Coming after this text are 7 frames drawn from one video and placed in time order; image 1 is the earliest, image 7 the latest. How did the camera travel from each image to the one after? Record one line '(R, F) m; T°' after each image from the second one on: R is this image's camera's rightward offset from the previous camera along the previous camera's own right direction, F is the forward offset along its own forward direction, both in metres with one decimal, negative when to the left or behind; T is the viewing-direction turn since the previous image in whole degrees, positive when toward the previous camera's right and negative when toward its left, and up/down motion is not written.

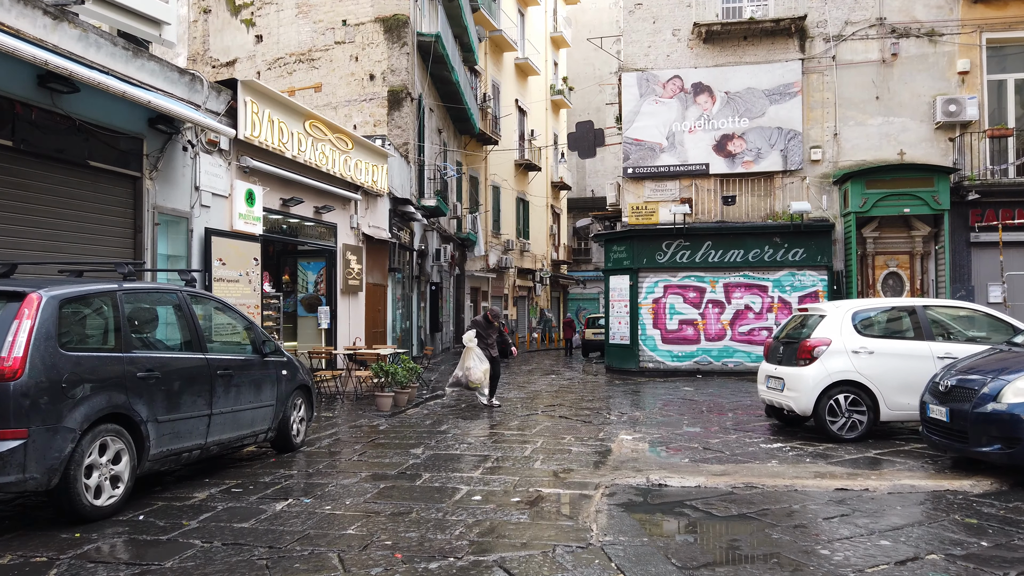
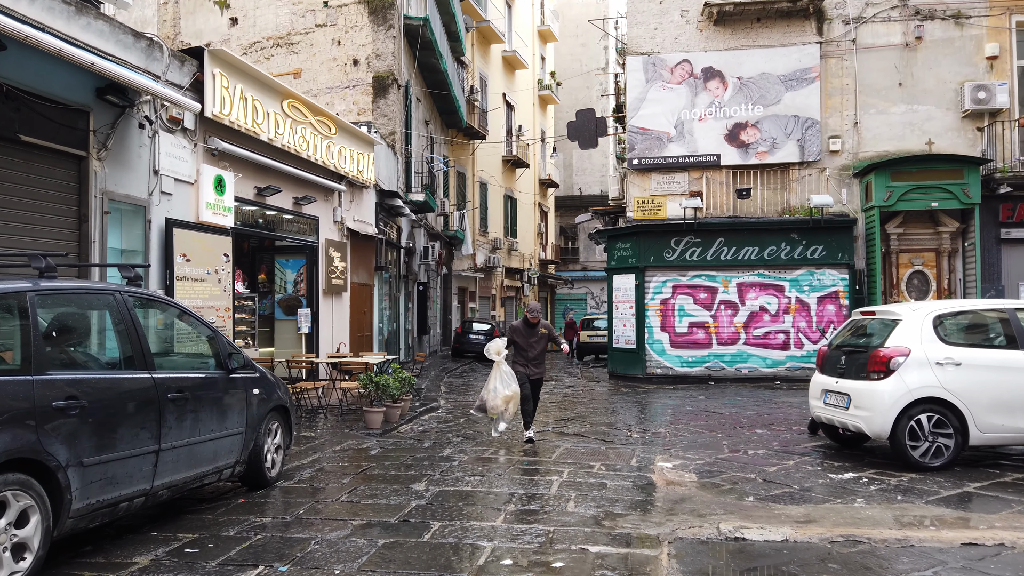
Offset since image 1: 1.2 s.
(-0.3, +1.4) m; +1°
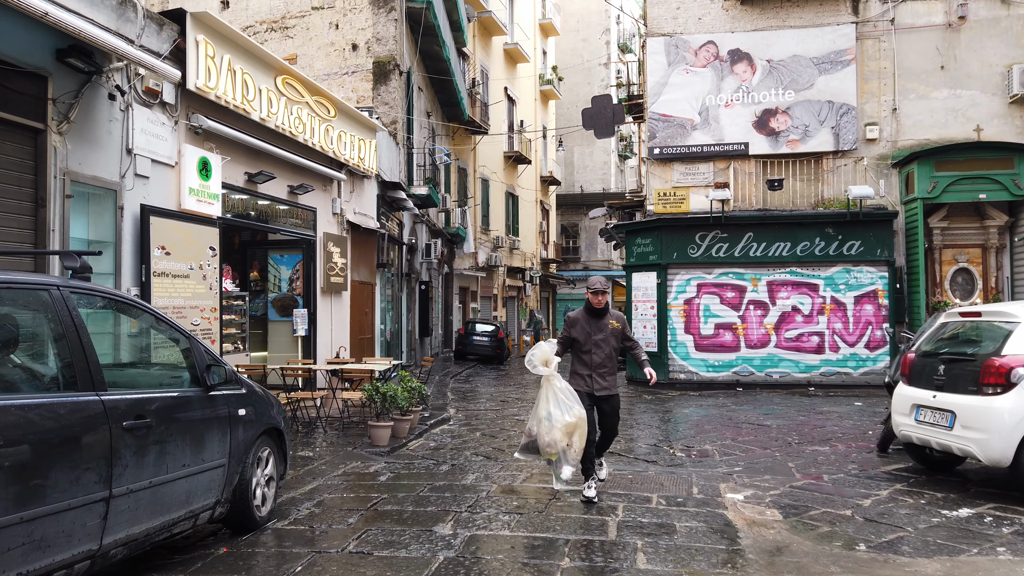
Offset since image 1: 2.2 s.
(-0.4, +1.2) m; 0°
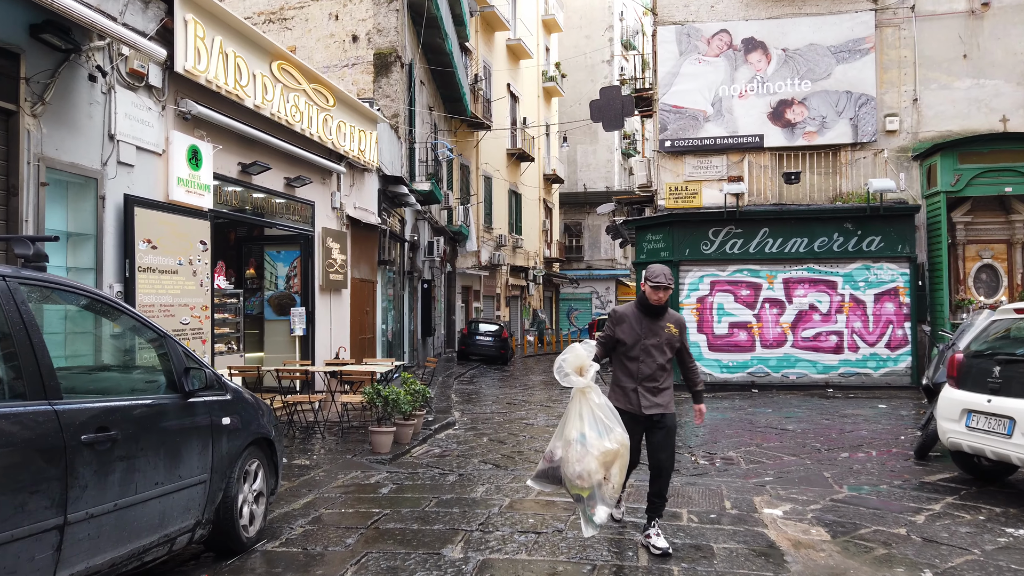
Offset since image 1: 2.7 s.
(-0.1, +0.6) m; 0°
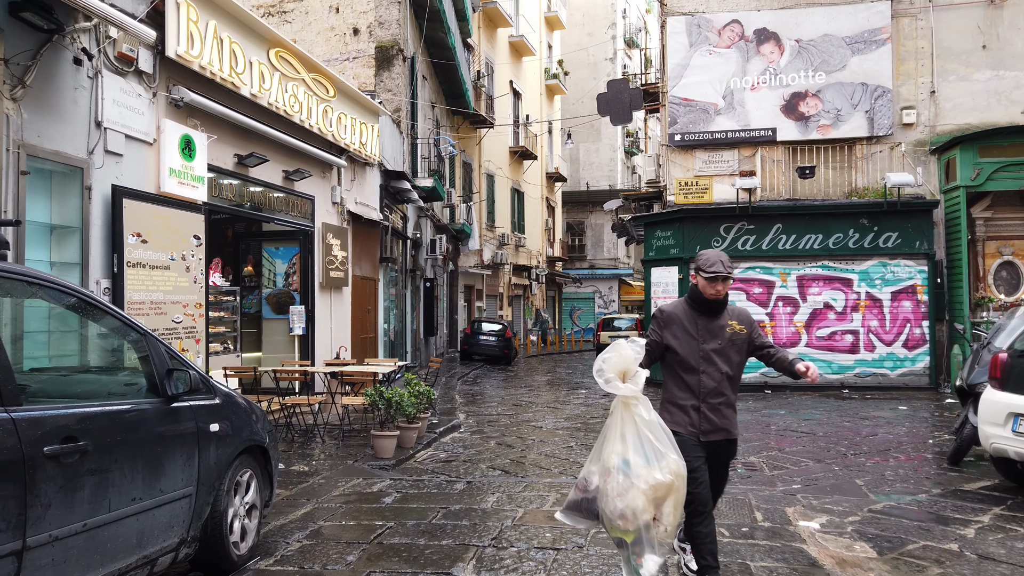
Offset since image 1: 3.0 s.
(-0.1, +0.4) m; 0°
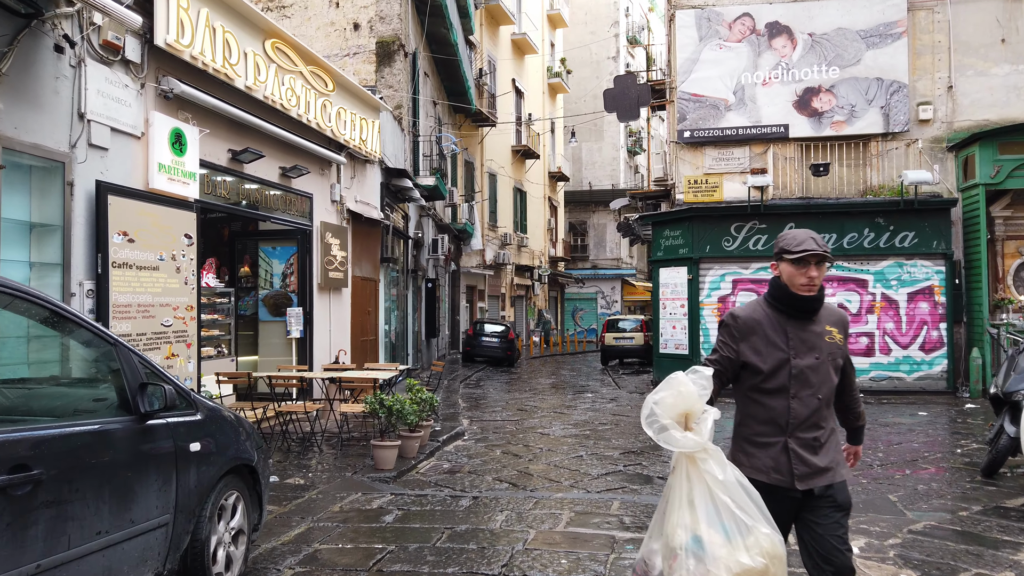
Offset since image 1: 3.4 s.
(-0.1, +0.4) m; 0°
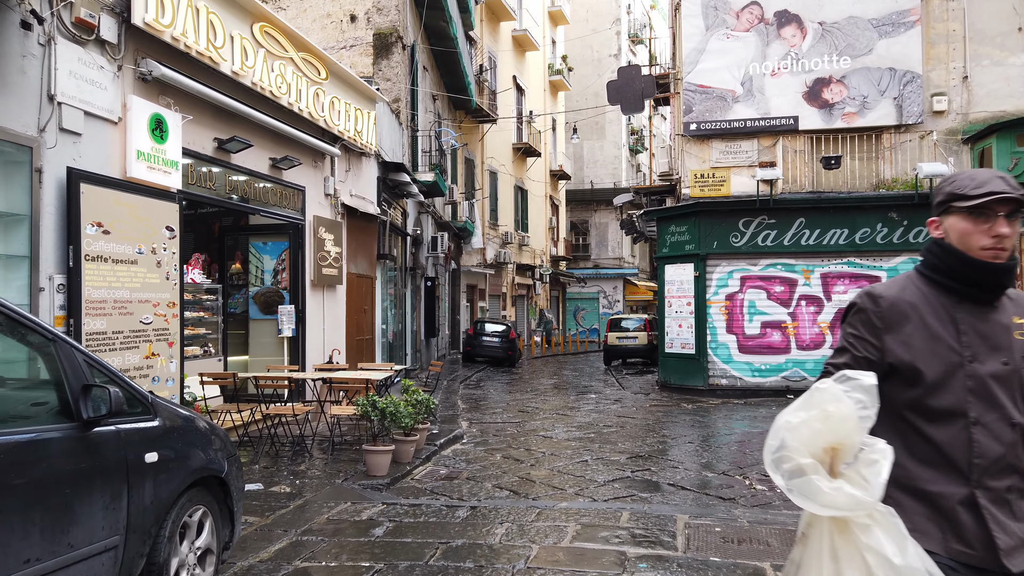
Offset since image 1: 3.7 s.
(0.0, +0.4) m; 0°
